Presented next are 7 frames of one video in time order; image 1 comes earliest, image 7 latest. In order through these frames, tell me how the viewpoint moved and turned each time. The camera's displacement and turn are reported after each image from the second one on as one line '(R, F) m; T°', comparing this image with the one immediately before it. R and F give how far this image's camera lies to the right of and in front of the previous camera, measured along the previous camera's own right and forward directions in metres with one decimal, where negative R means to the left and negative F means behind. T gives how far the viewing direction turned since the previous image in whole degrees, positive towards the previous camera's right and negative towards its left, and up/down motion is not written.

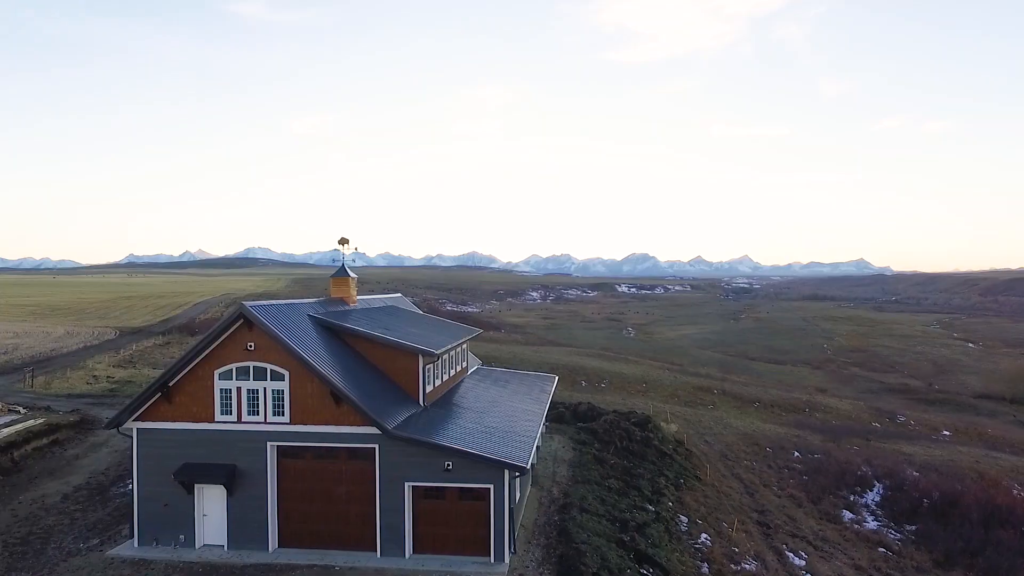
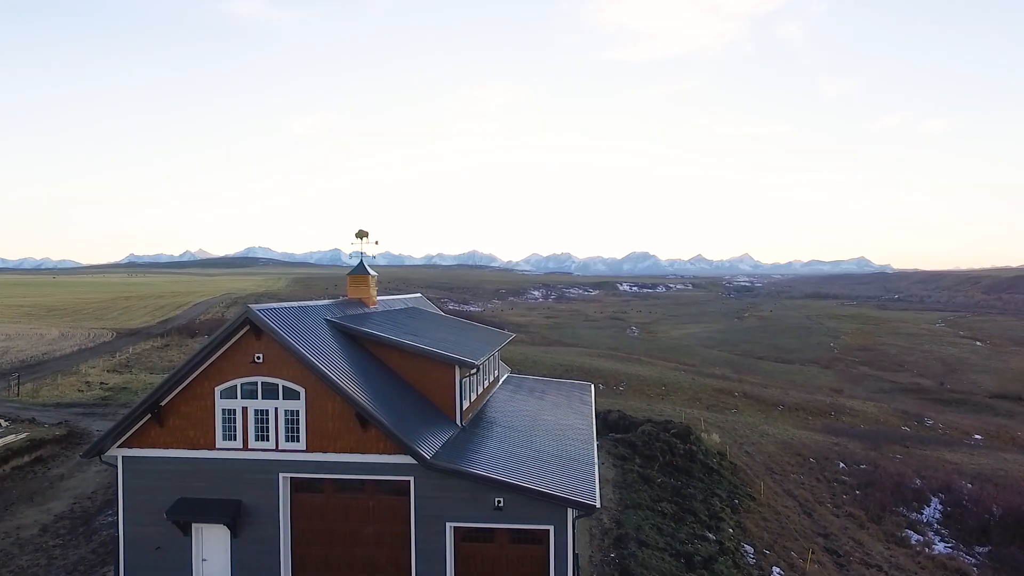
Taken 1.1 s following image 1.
(-1.1, +2.4) m; 0°
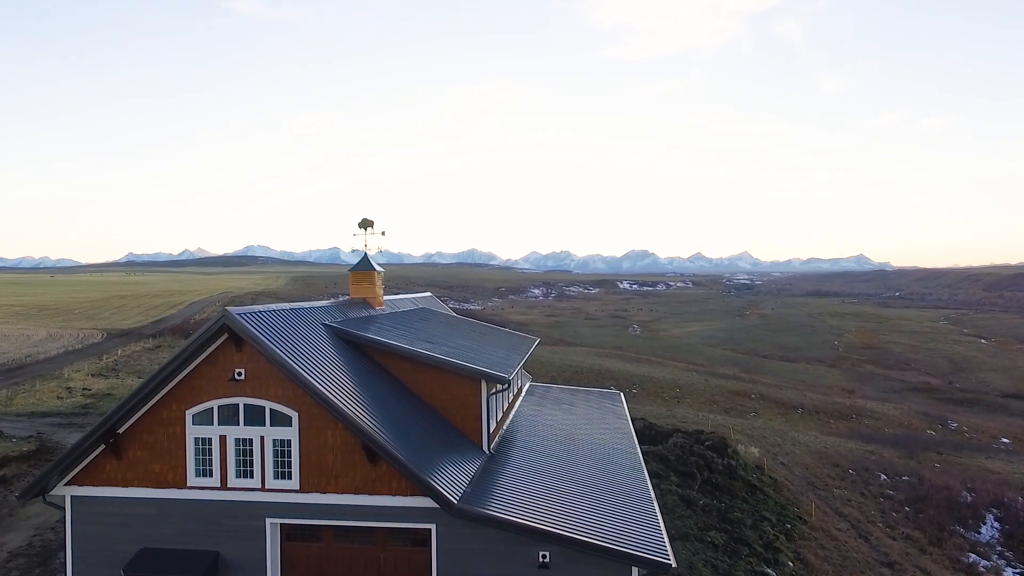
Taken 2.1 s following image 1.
(-0.7, +2.4) m; 0°
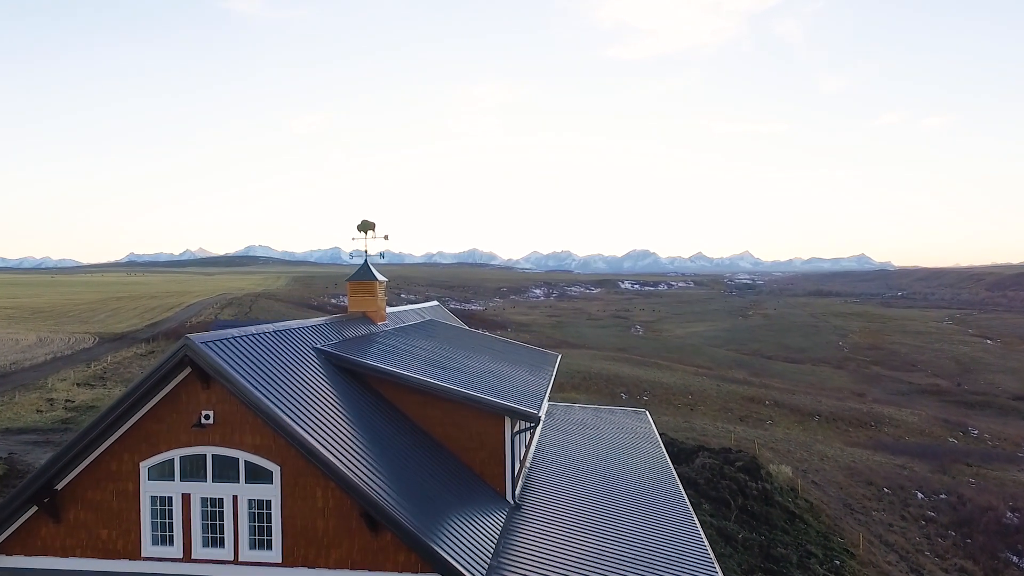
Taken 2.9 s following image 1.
(-0.4, +1.9) m; 0°
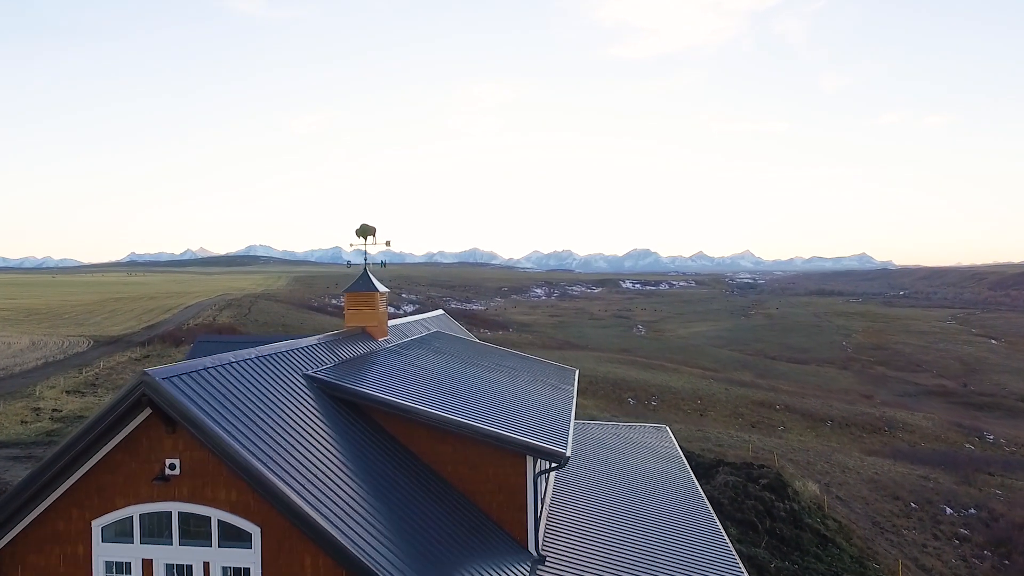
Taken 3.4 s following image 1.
(-0.3, +1.3) m; 0°
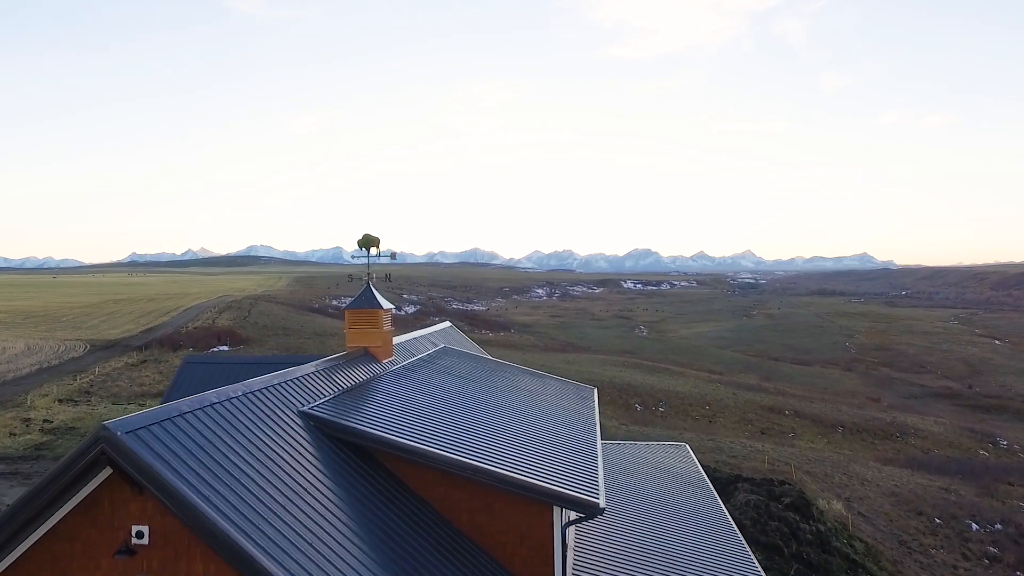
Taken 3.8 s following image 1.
(-0.3, +1.0) m; 0°
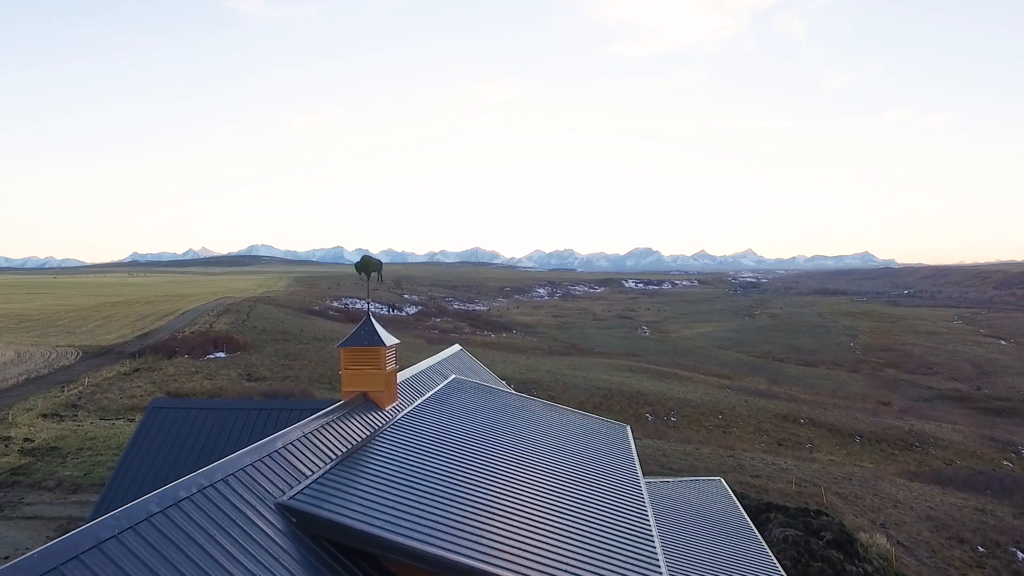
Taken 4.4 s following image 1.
(-0.4, +1.7) m; 0°
